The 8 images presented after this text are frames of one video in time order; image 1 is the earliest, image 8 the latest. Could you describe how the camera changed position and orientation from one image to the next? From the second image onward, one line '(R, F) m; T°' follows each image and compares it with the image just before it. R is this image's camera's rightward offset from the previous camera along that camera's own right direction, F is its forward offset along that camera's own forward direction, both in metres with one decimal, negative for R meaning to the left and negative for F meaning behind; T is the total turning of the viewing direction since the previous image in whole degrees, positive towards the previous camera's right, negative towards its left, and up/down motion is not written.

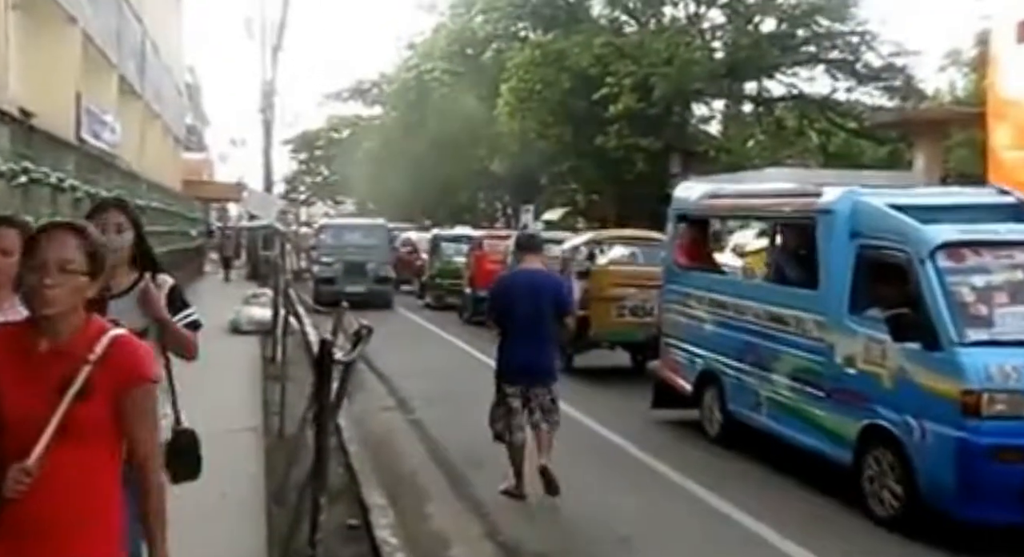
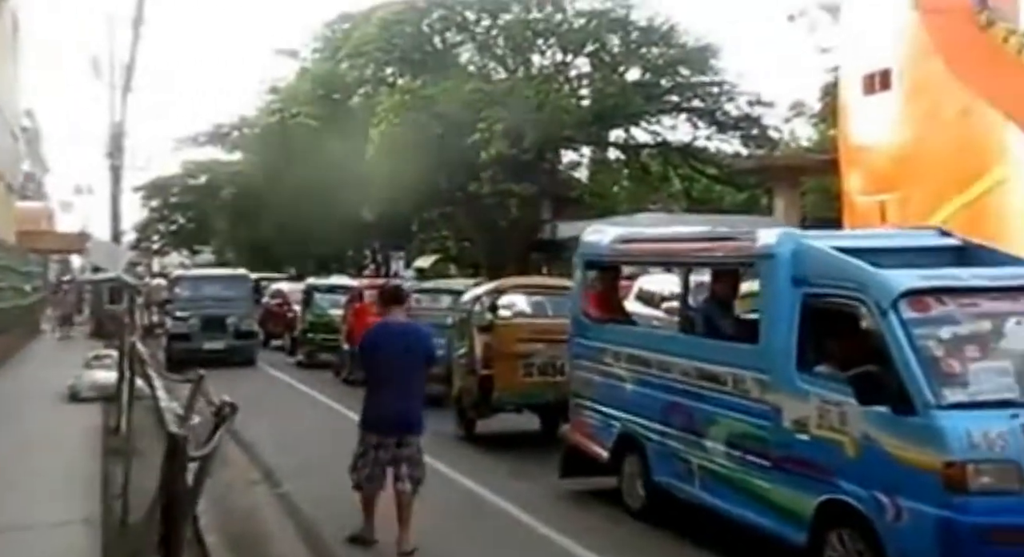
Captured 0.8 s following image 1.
(-0.1, +0.7) m; +8°
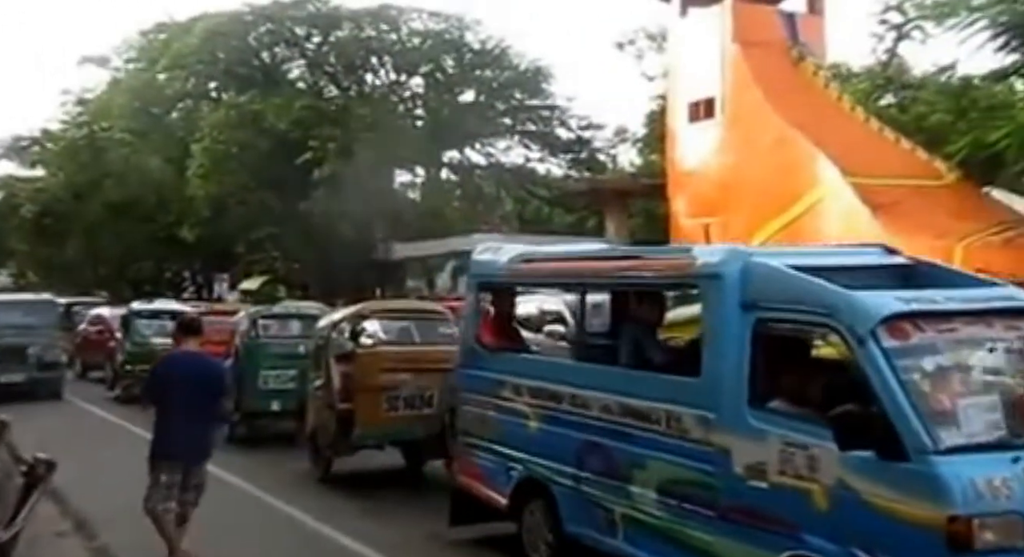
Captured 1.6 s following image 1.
(-0.2, +0.7) m; +10°
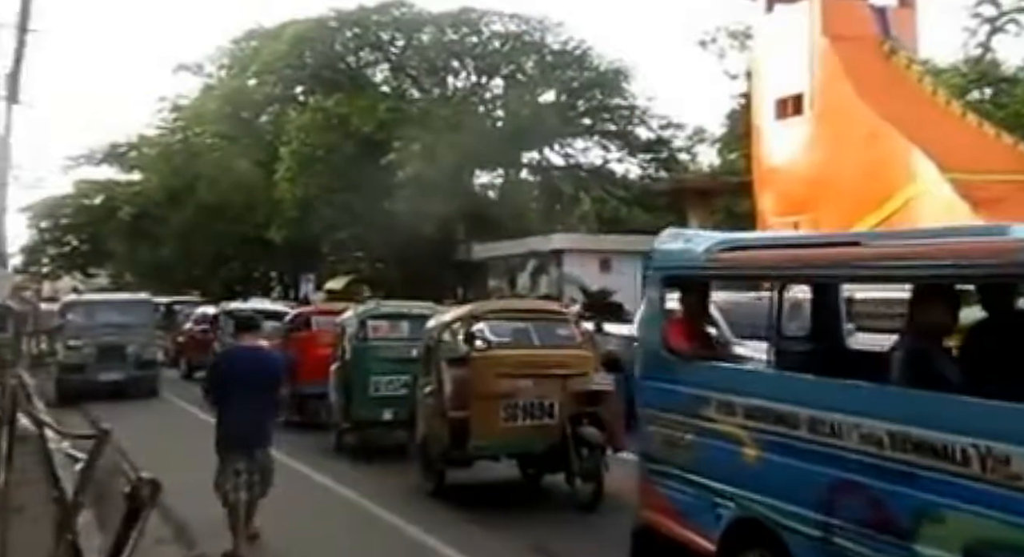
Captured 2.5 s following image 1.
(-0.2, +0.1) m; -4°
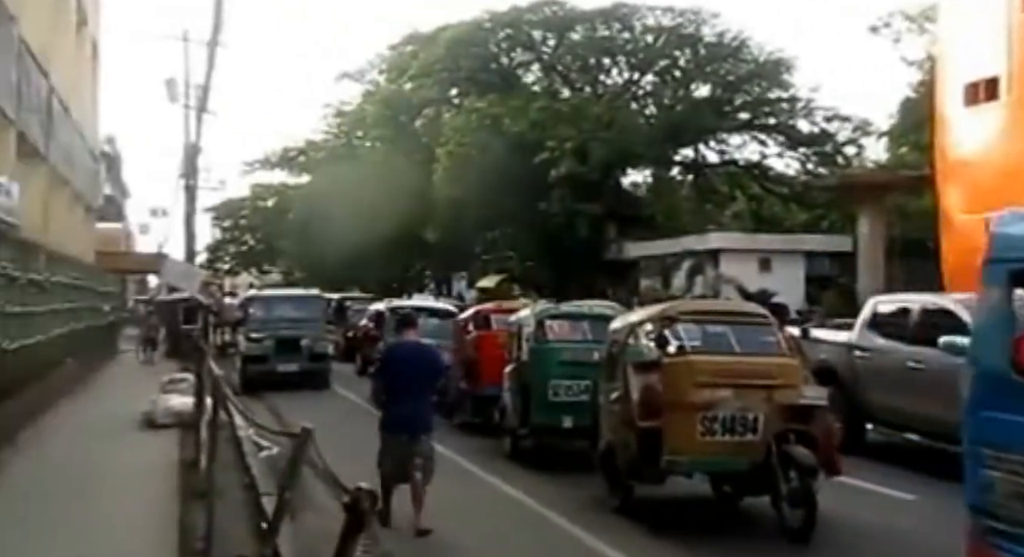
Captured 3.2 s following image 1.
(-0.2, -0.1) m; -8°
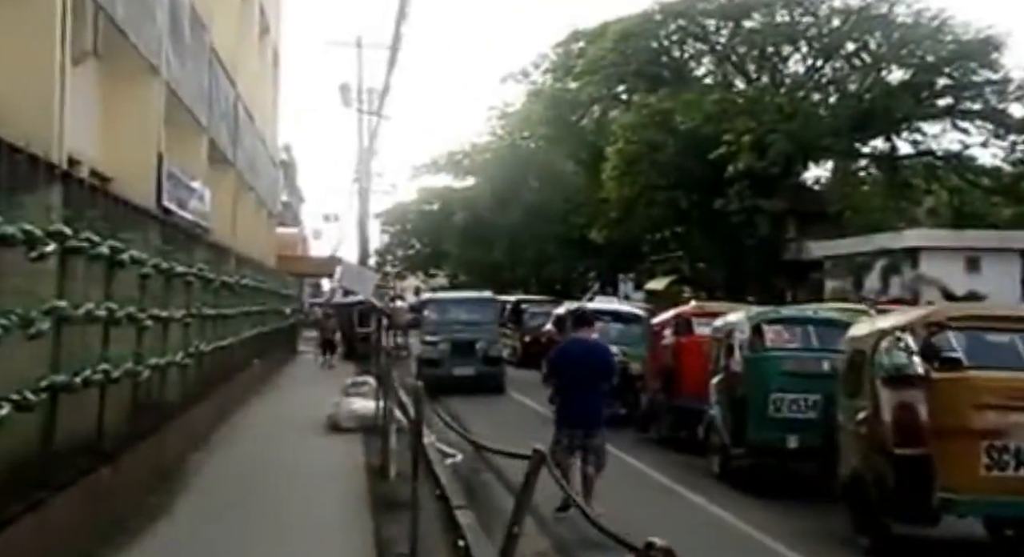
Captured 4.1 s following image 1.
(-0.5, +0.7) m; -9°
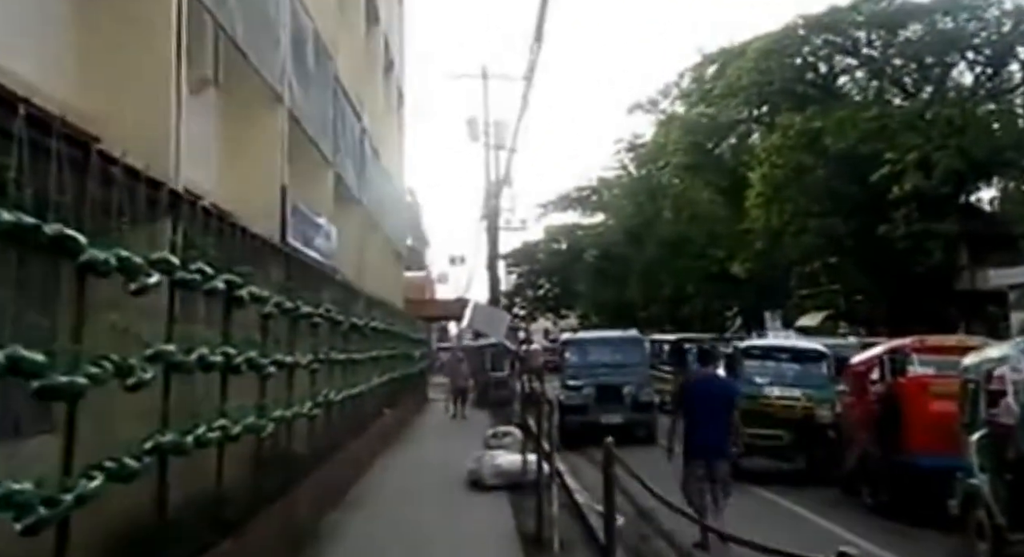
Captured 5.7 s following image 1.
(-0.5, +1.7) m; -7°
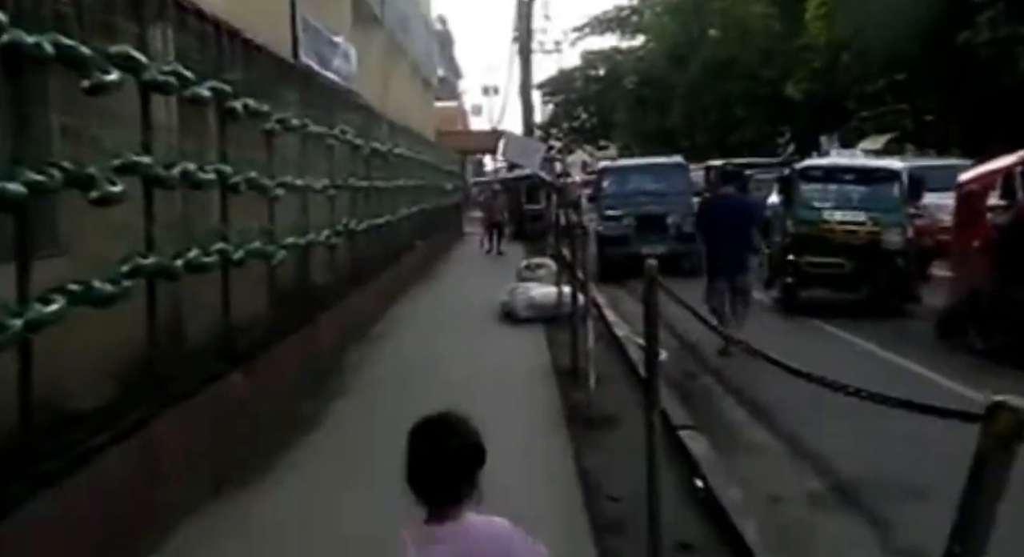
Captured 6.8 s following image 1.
(0.0, +1.1) m; -2°
